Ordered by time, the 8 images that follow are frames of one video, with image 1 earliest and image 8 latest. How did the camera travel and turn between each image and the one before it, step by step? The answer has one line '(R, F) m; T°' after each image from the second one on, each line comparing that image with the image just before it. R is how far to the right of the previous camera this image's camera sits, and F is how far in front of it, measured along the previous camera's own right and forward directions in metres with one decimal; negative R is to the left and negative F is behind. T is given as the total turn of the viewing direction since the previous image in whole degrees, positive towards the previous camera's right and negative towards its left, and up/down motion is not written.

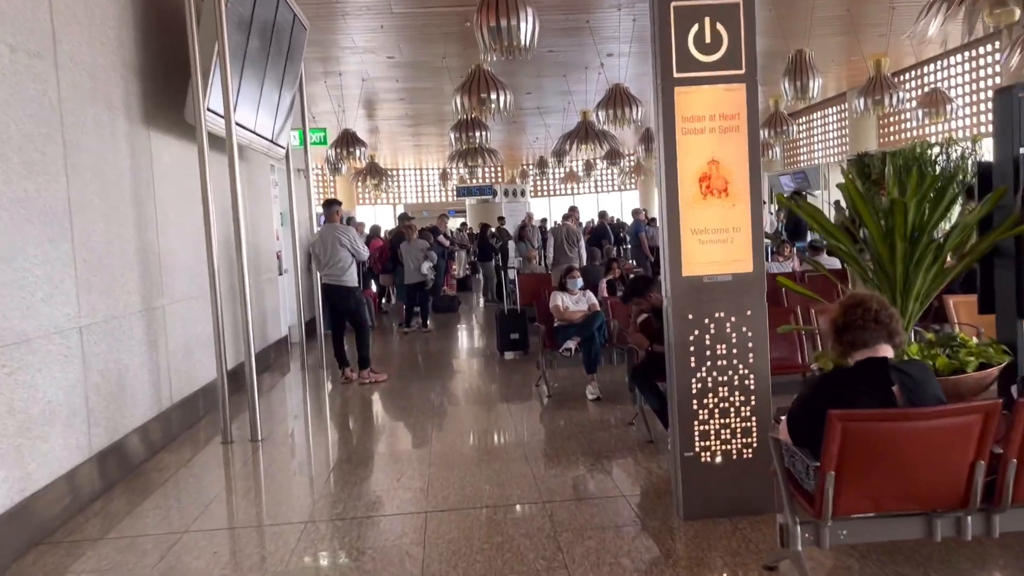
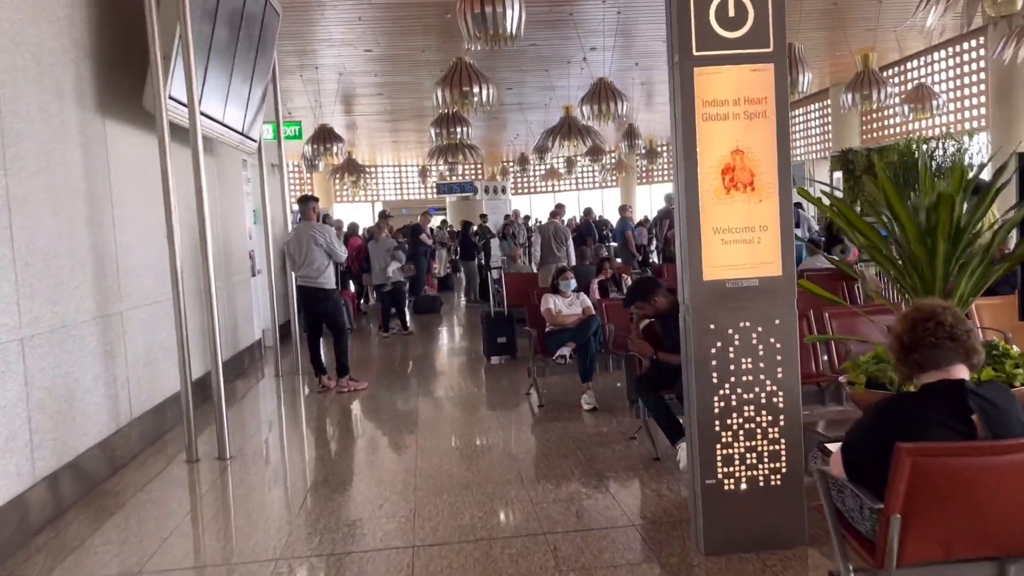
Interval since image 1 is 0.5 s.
(-0.1, +0.4) m; +1°
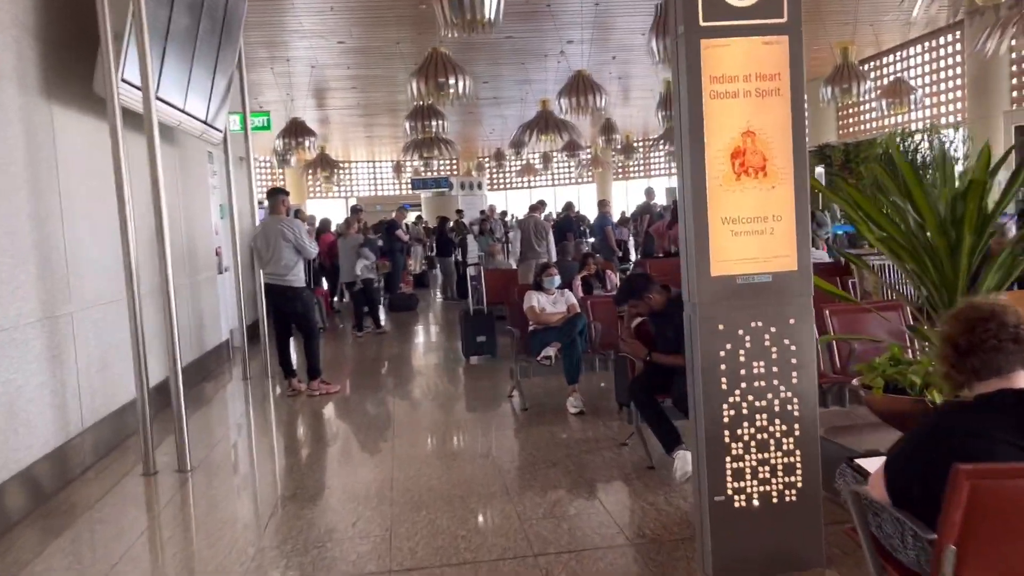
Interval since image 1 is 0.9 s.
(0.0, +0.3) m; +2°
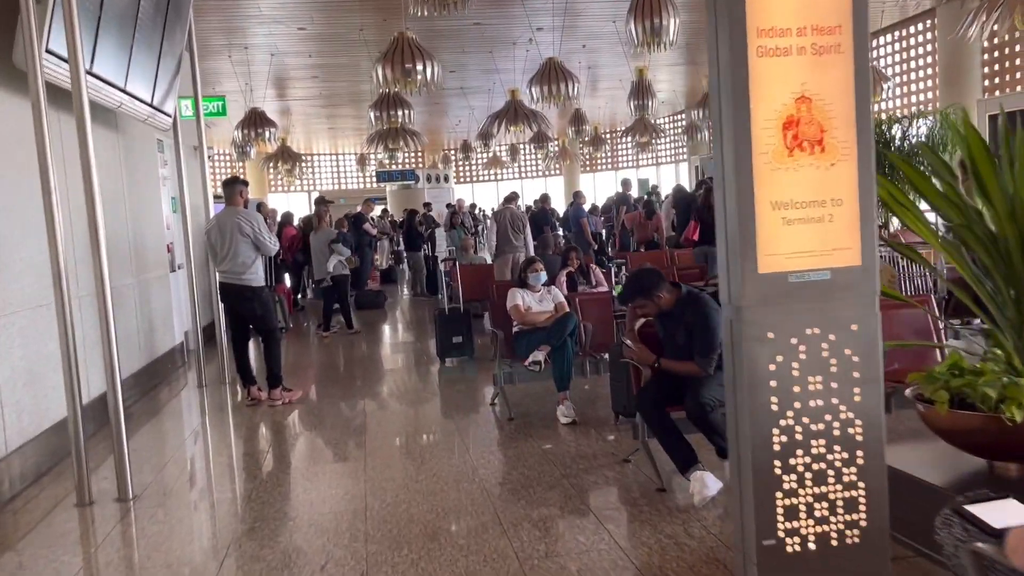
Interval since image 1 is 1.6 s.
(-0.1, +0.4) m; +2°
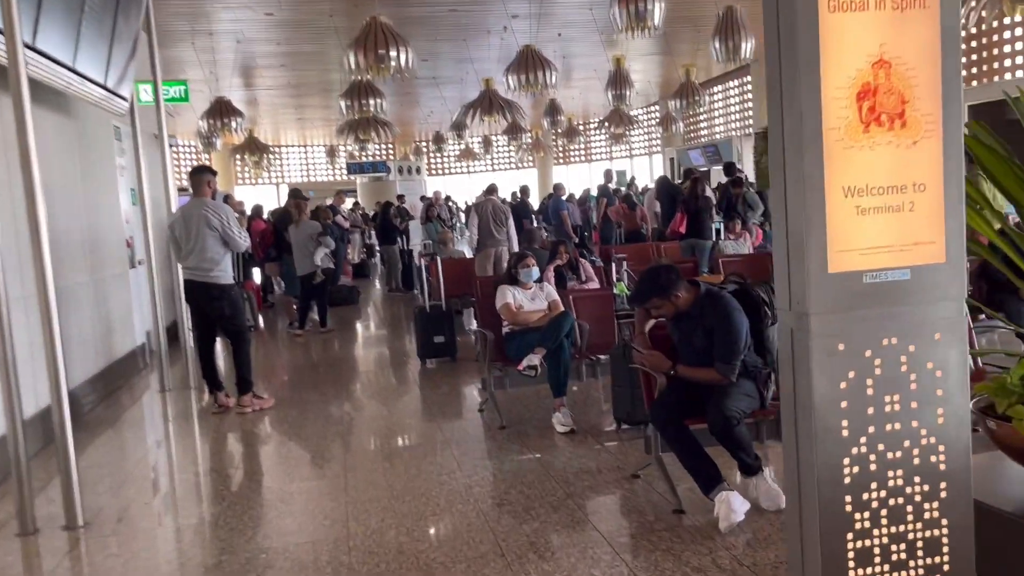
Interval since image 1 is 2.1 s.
(-0.1, +0.3) m; +2°
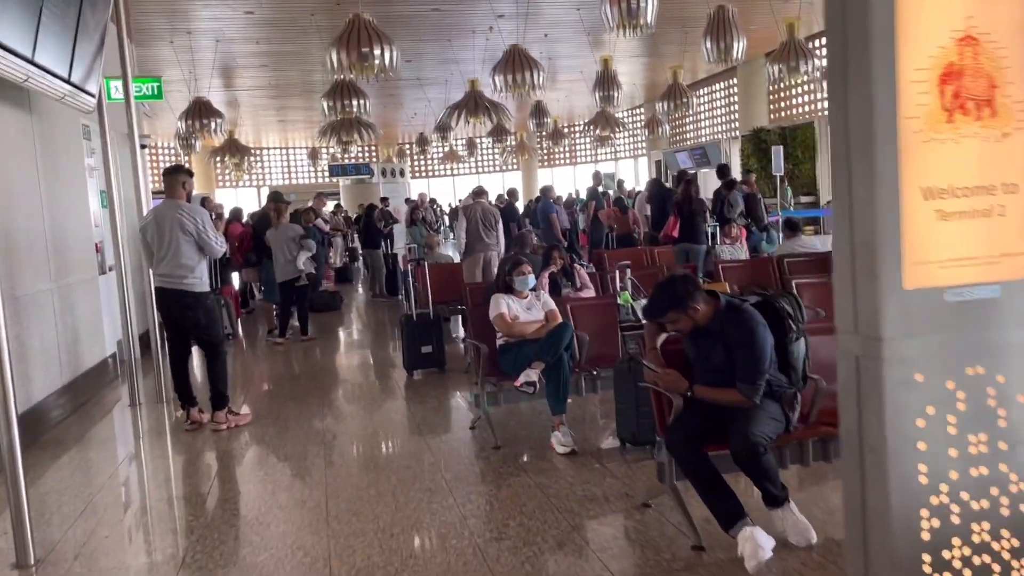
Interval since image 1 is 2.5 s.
(-0.1, +0.3) m; +1°
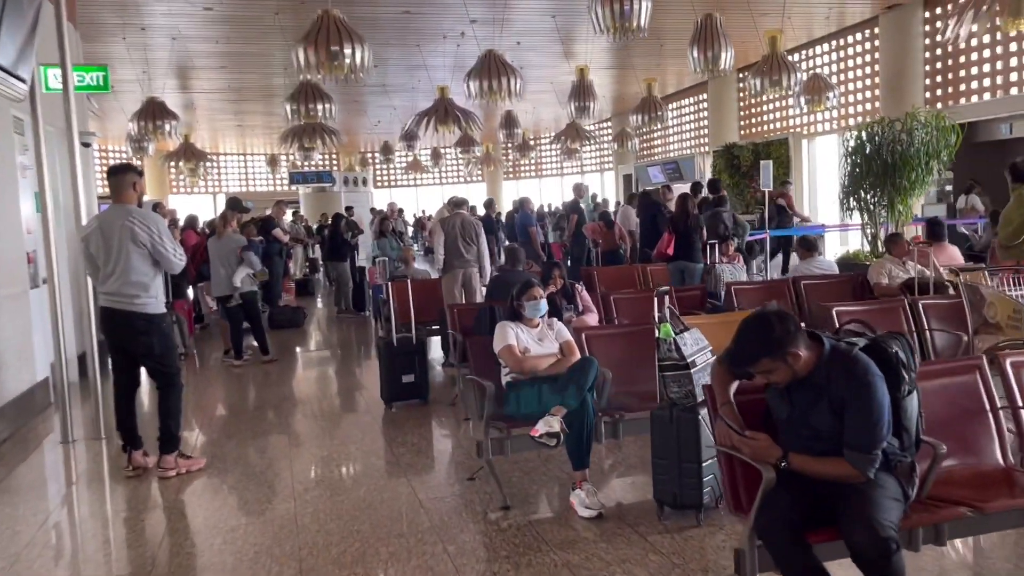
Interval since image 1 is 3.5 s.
(-0.2, +0.6) m; +3°
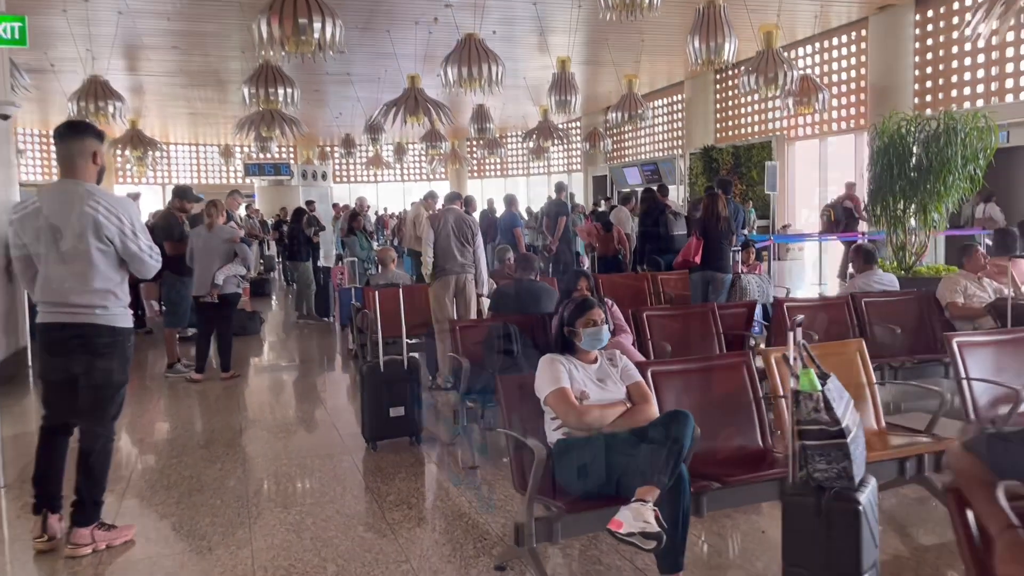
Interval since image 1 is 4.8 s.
(-0.3, +0.9) m; +3°
